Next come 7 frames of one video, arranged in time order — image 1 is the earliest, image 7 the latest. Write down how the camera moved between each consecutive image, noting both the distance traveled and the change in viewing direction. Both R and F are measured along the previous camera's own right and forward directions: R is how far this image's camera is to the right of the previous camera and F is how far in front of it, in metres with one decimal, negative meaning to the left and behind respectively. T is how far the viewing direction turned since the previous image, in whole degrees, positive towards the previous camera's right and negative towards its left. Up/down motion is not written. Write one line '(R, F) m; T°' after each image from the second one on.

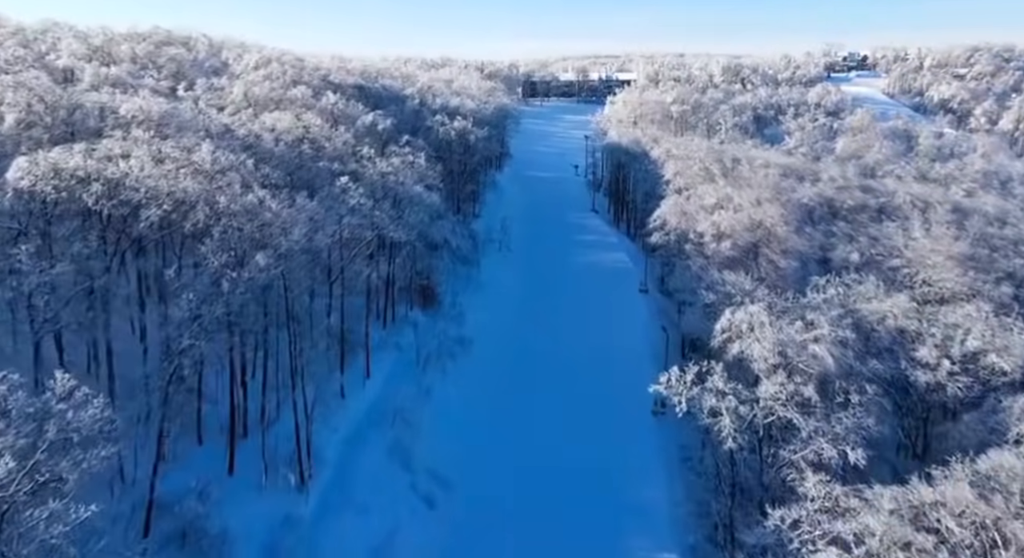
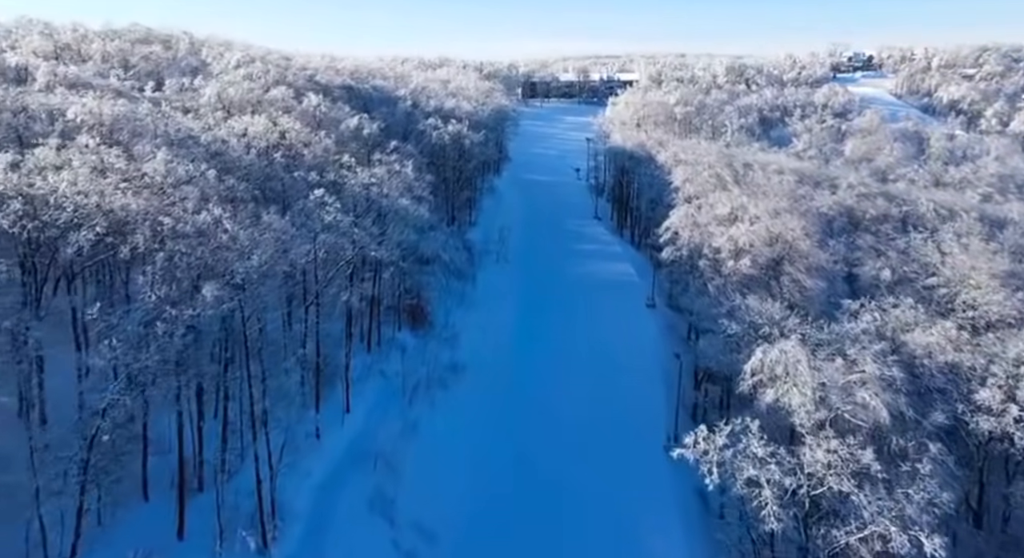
(+0.2, +4.7) m; 0°
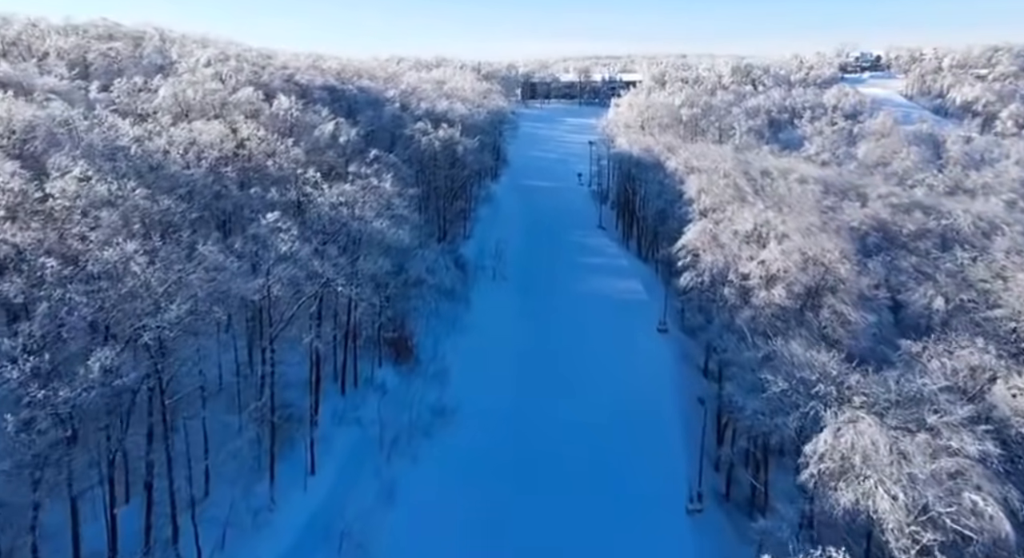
(+0.2, +6.4) m; 0°
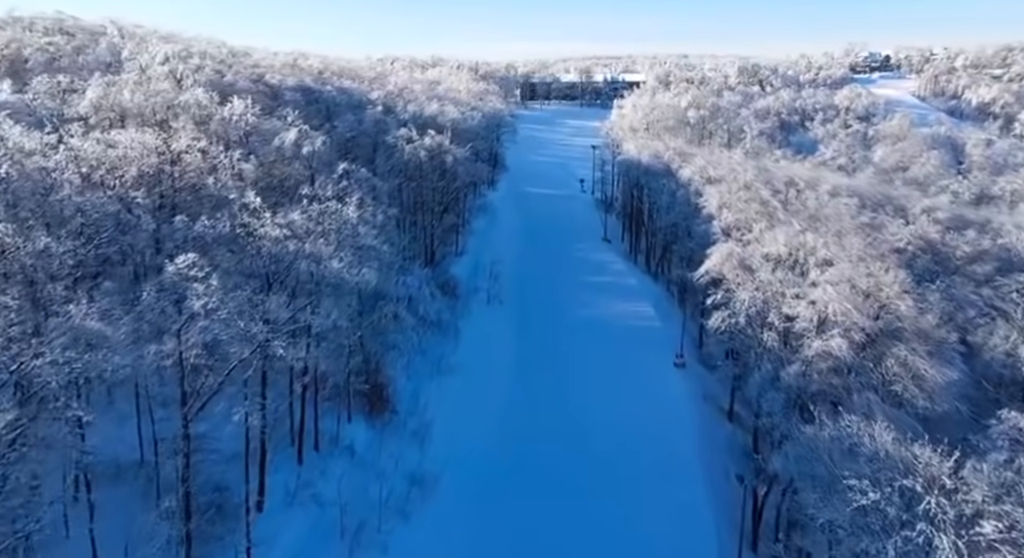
(+0.2, +7.4) m; 0°
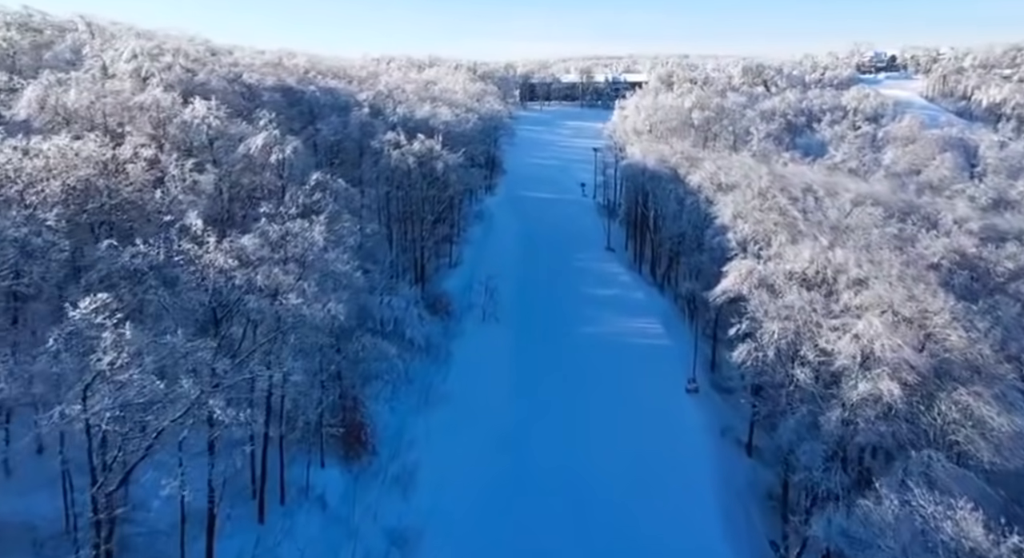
(+0.2, +4.5) m; 0°
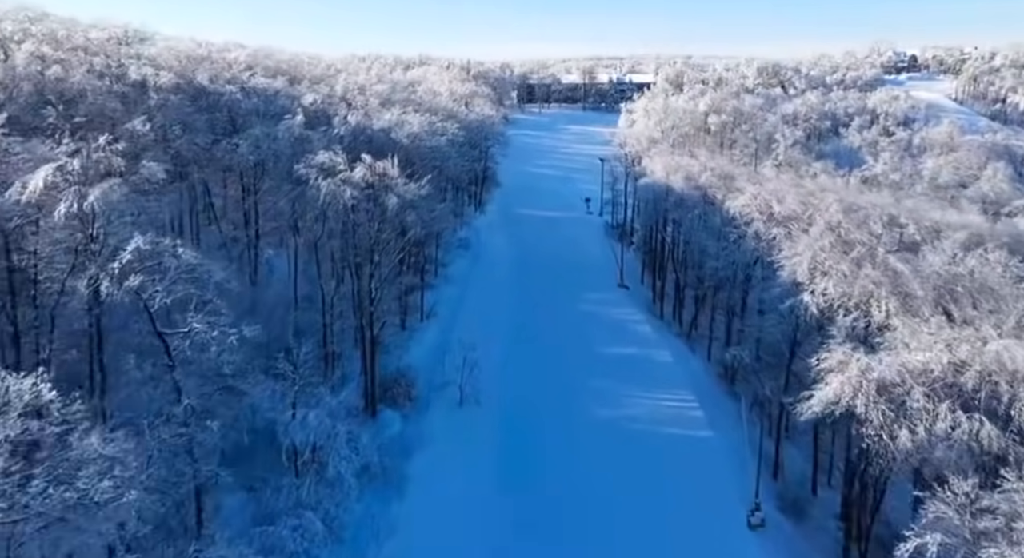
(+0.6, +15.1) m; 0°
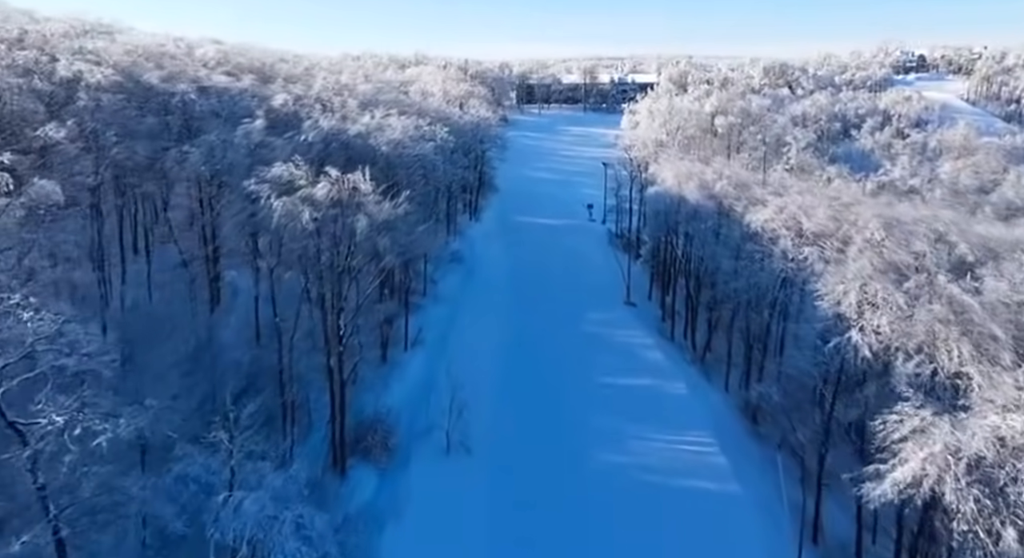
(+0.2, +5.7) m; 0°
